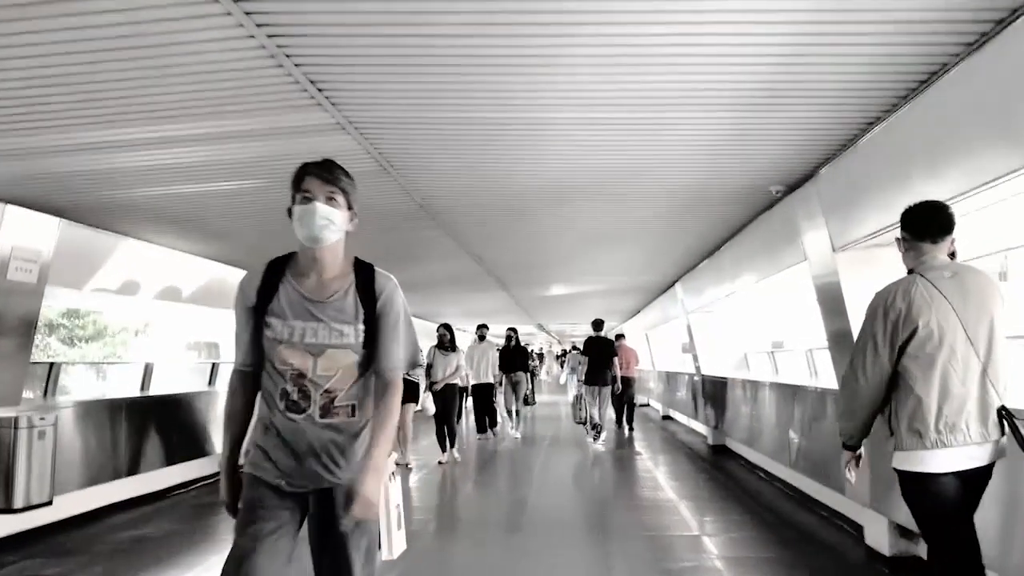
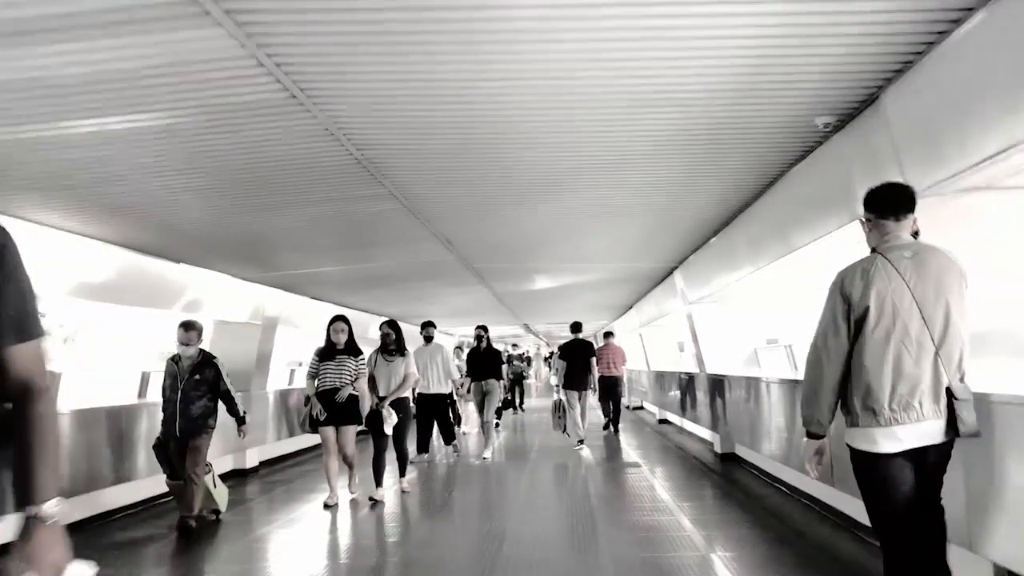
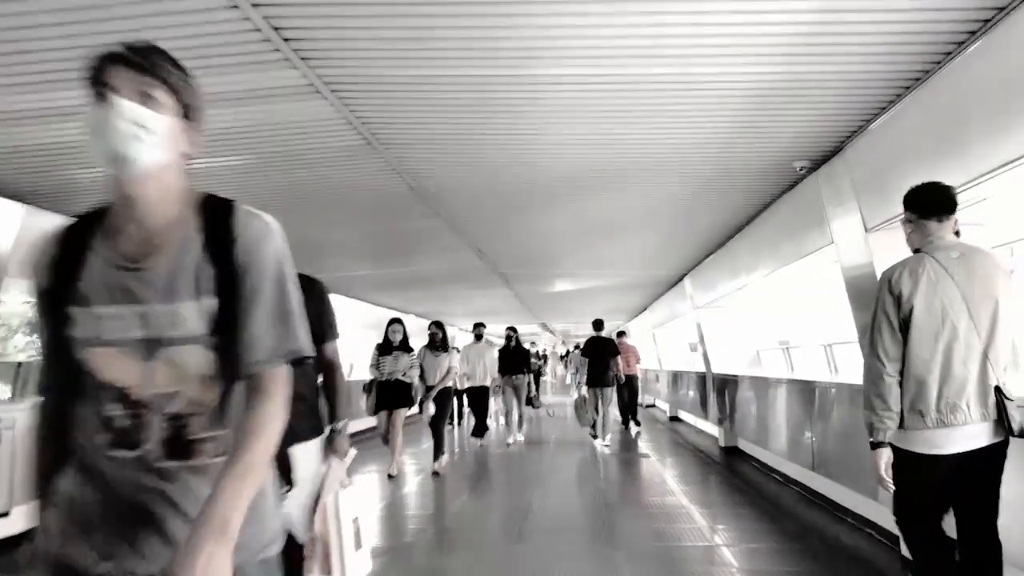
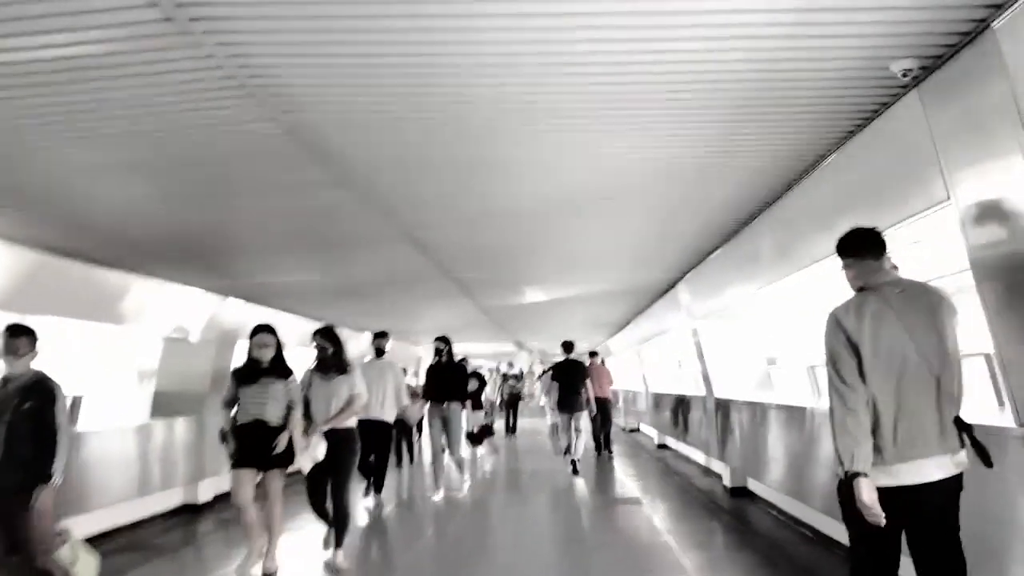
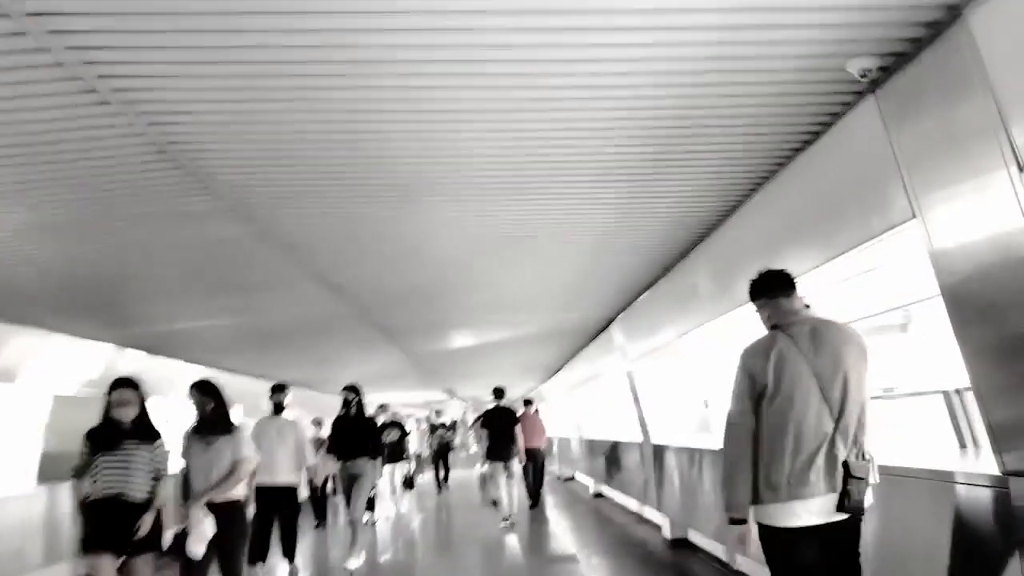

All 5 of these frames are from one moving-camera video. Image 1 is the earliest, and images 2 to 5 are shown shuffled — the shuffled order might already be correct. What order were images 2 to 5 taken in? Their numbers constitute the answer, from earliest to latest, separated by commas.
3, 2, 4, 5
